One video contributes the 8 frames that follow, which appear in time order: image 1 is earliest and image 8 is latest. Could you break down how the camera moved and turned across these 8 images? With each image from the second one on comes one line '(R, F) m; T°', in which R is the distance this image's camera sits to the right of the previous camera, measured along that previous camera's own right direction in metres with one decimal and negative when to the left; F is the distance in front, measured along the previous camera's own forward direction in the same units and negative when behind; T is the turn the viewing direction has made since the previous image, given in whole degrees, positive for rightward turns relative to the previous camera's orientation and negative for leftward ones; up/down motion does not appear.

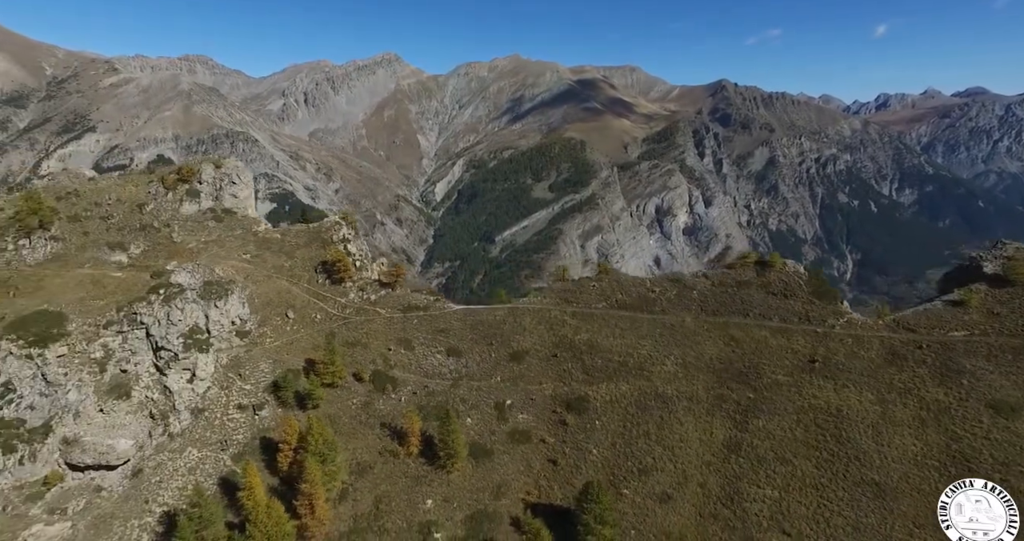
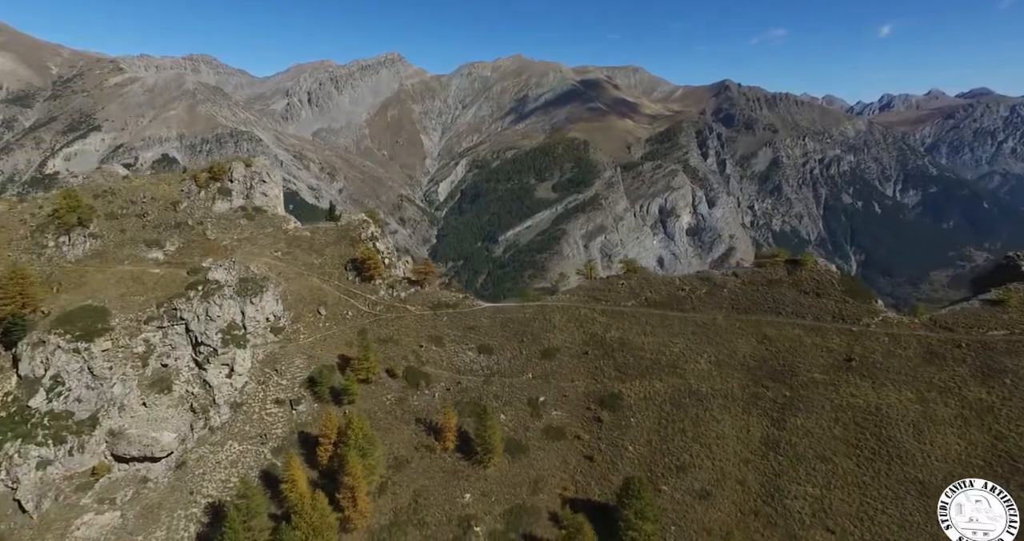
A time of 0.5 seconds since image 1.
(-3.5, -1.0) m; -1°
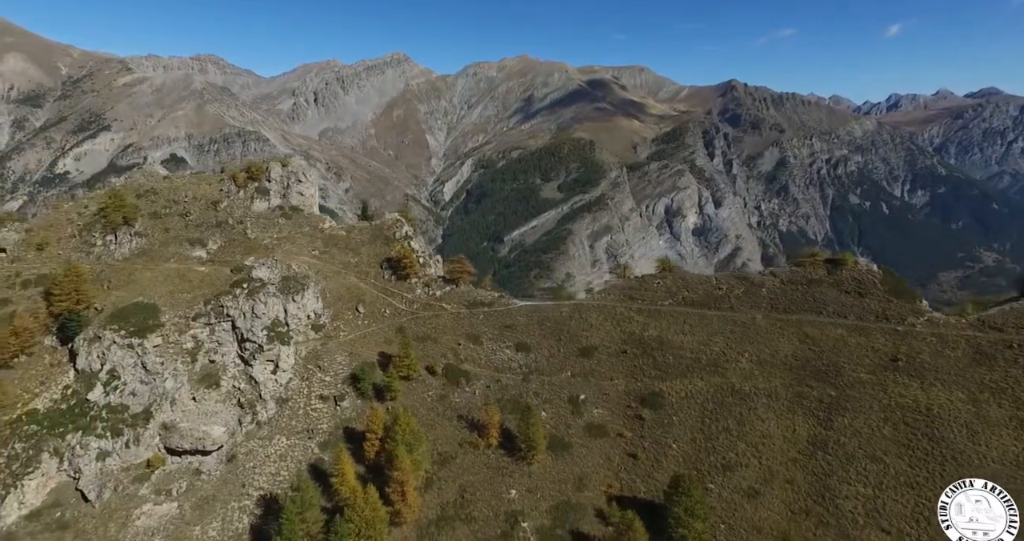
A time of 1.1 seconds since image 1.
(-4.0, -1.0) m; -2°
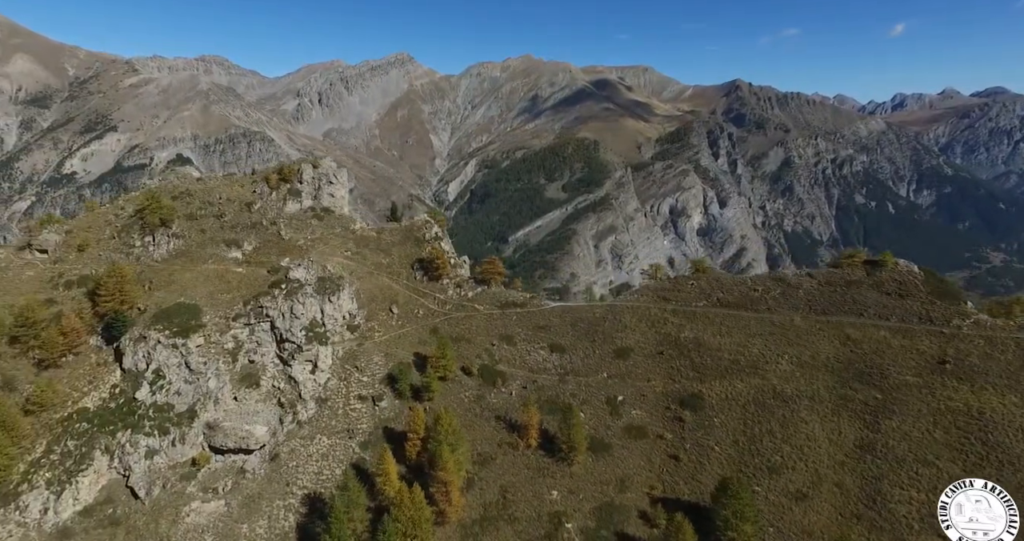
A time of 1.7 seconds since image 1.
(-3.9, -0.3) m; -1°
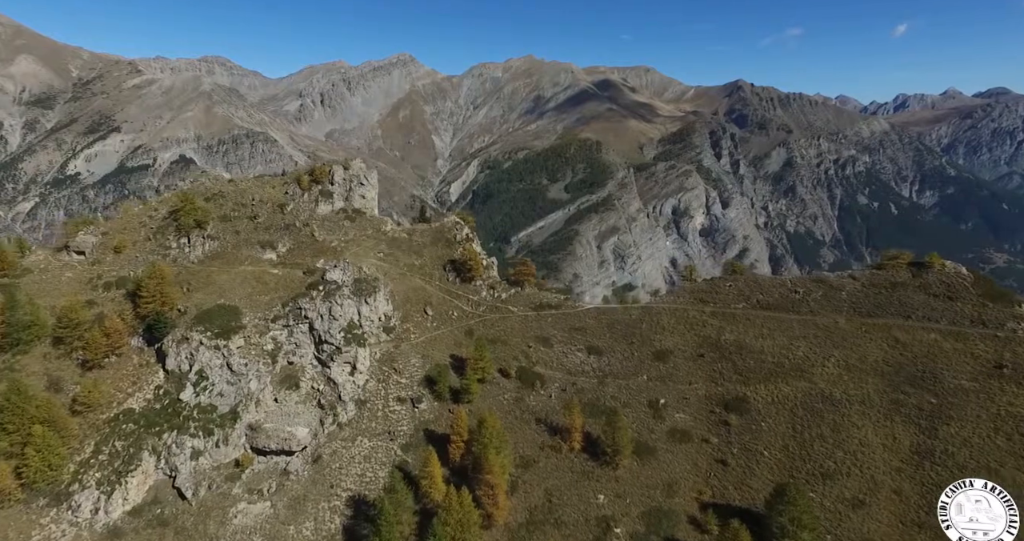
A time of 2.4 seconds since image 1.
(-4.6, +0.6) m; -1°
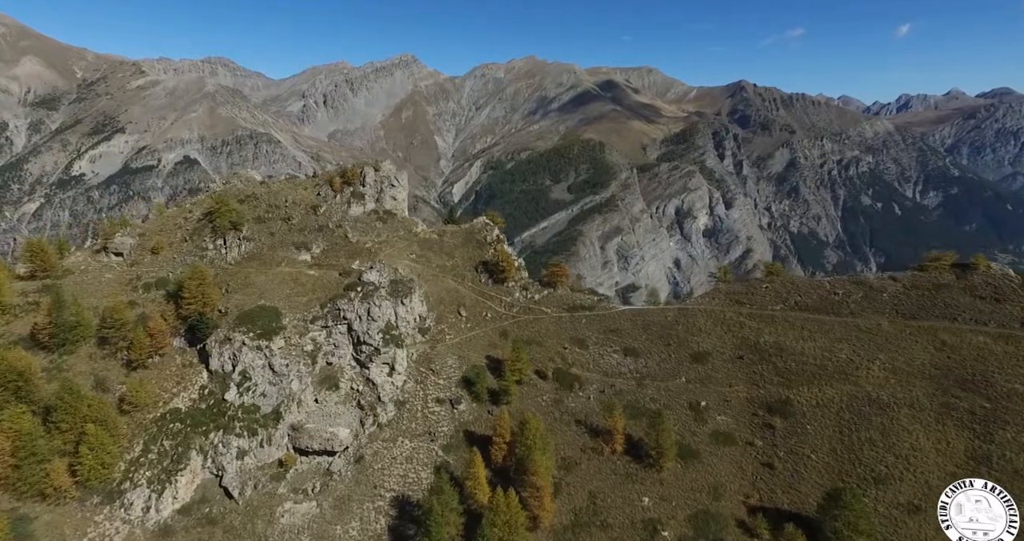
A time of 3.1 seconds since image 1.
(-4.3, -0.1) m; -1°
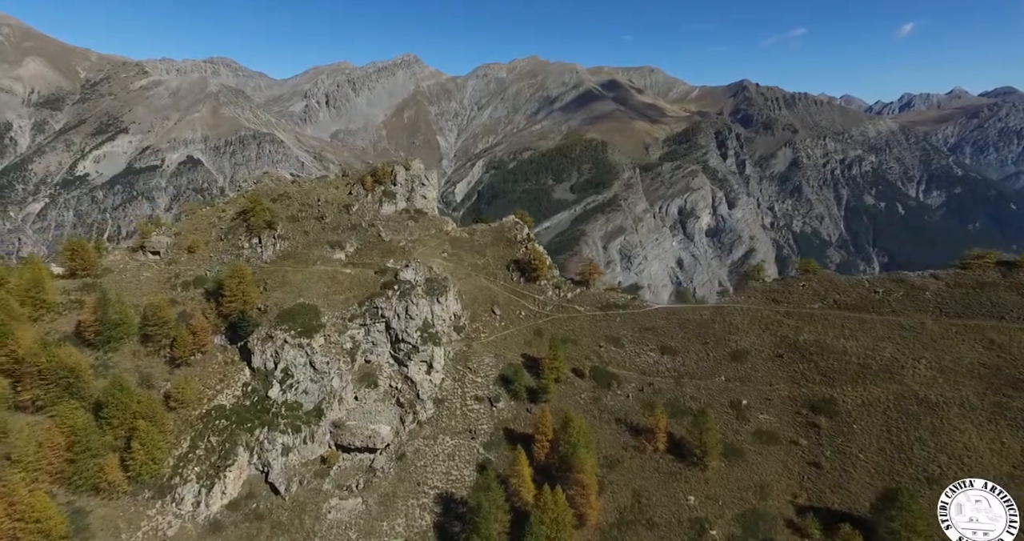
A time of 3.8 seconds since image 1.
(-4.4, -0.1) m; -1°
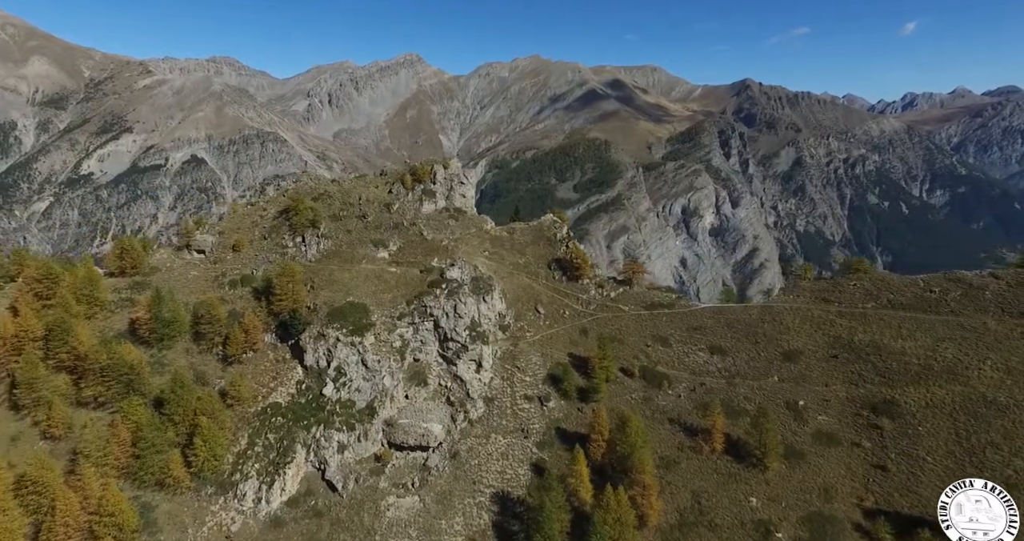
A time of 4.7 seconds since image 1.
(-5.8, +0.3) m; -2°
